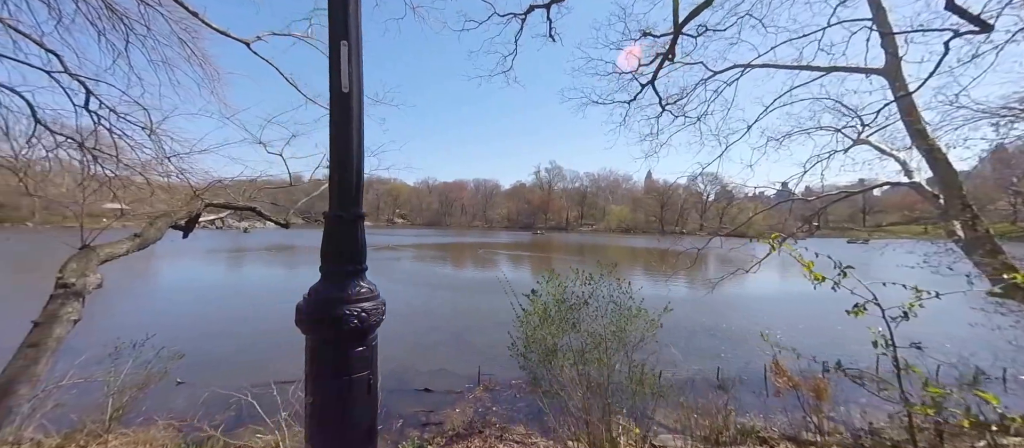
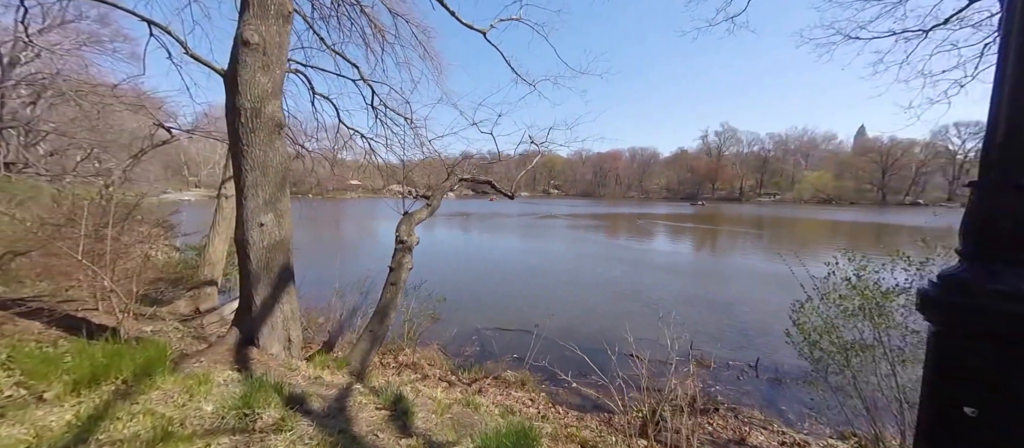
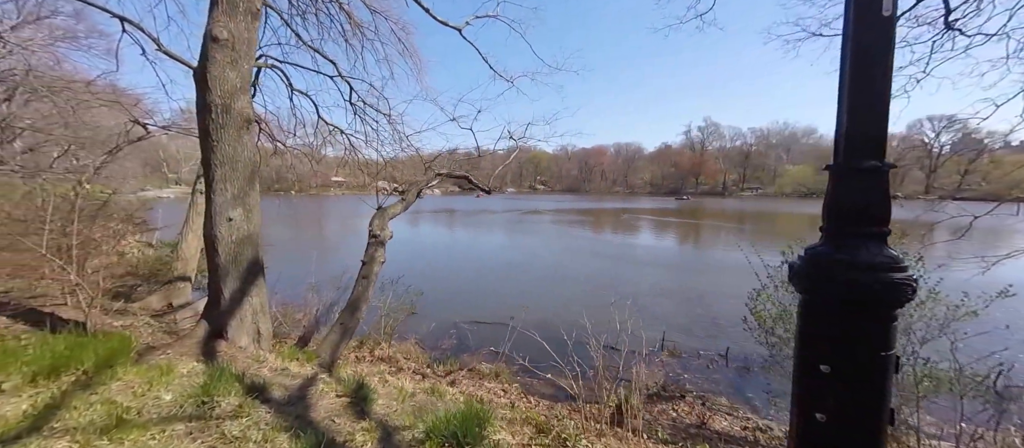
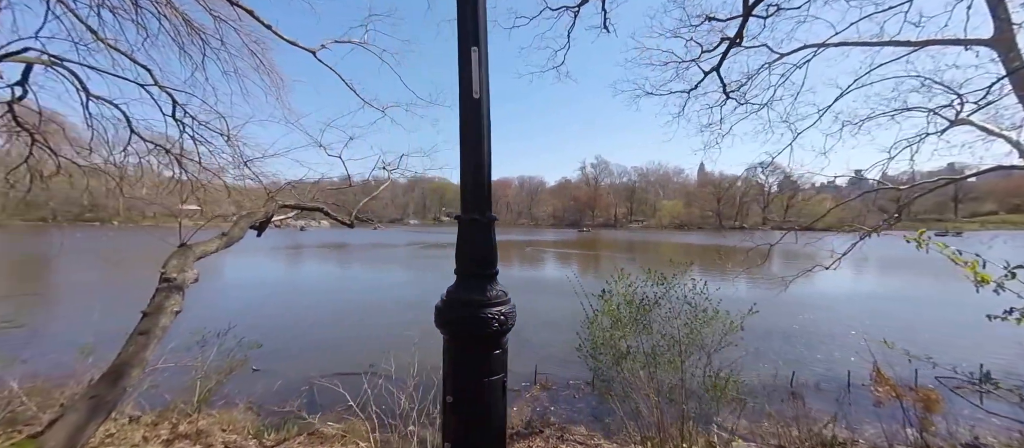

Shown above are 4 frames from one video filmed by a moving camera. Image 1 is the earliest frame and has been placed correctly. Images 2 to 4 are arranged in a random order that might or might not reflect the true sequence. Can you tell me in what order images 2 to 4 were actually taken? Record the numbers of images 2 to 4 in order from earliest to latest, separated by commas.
4, 3, 2
